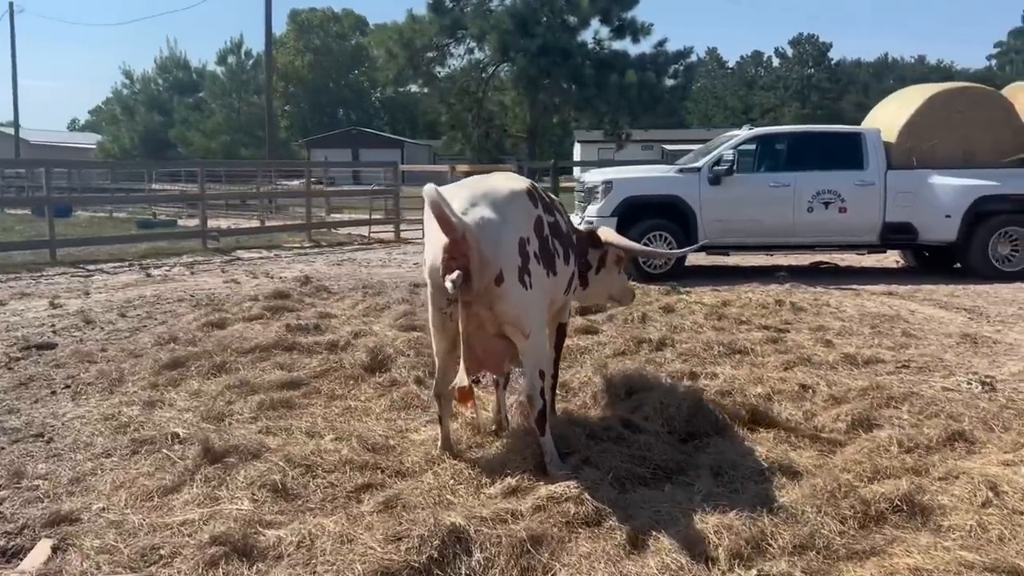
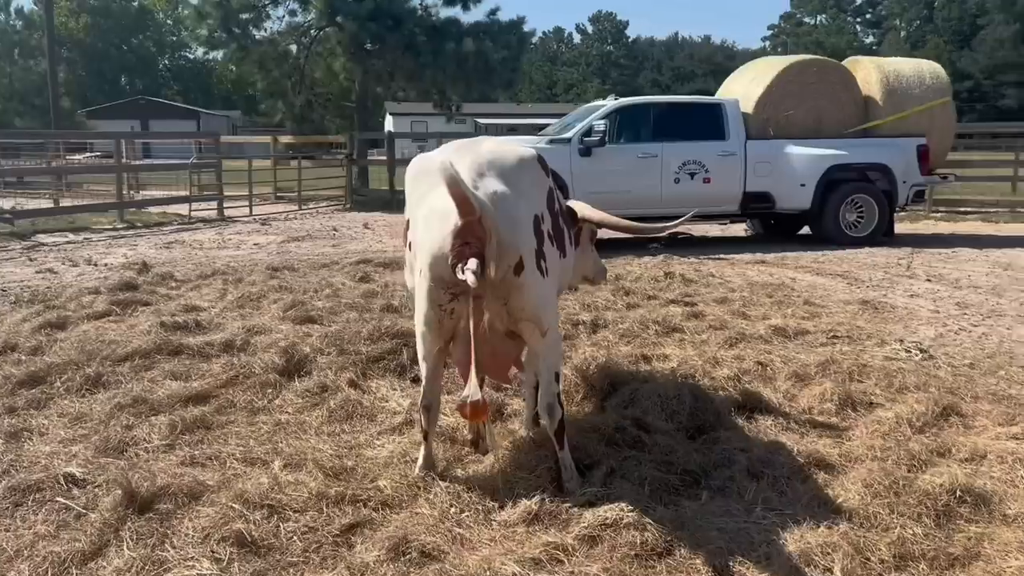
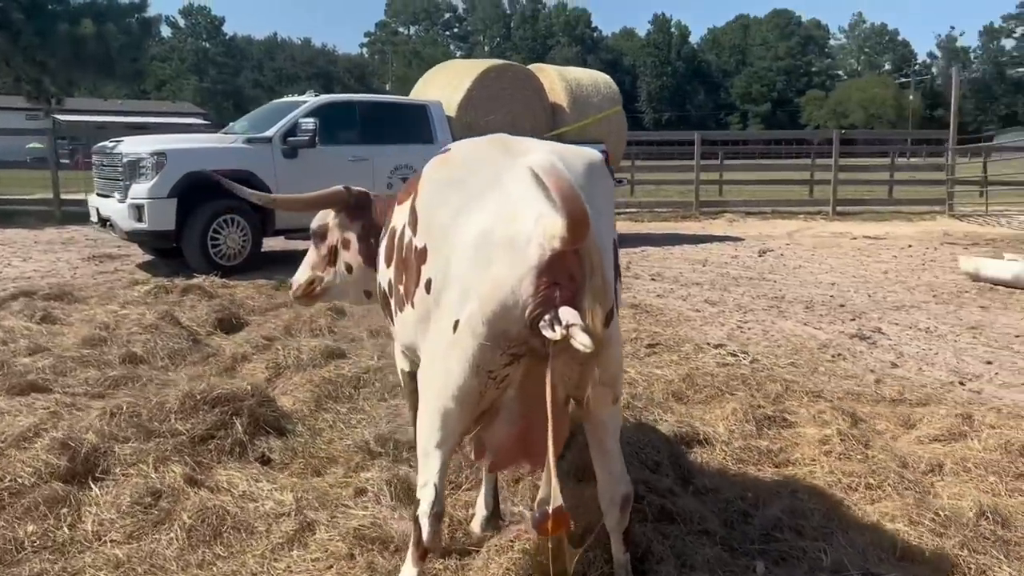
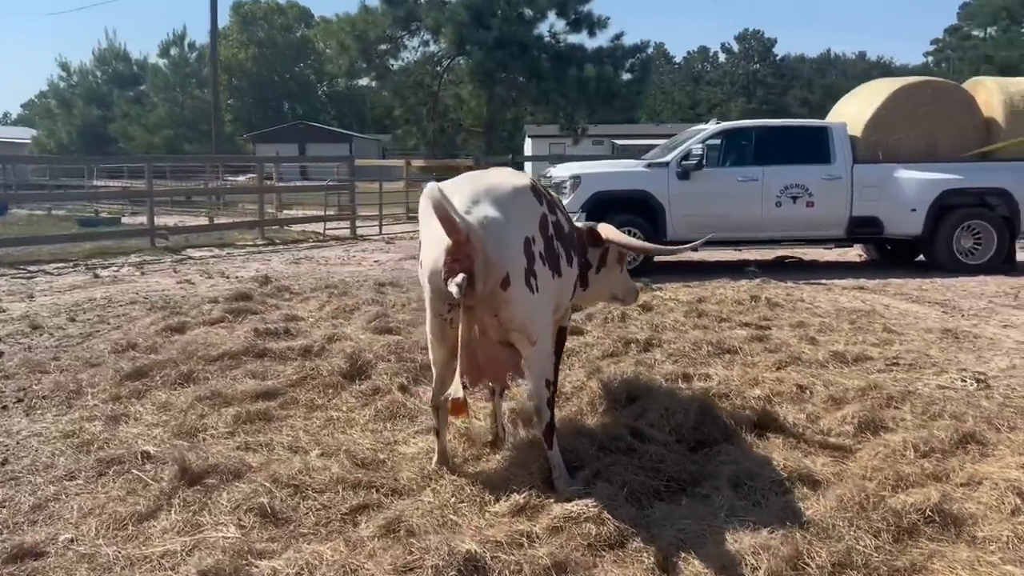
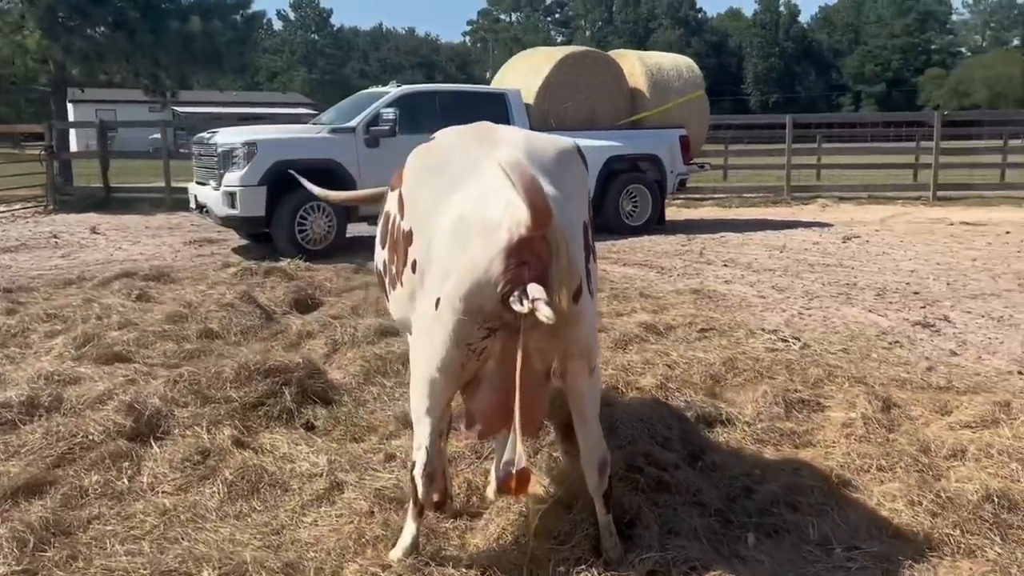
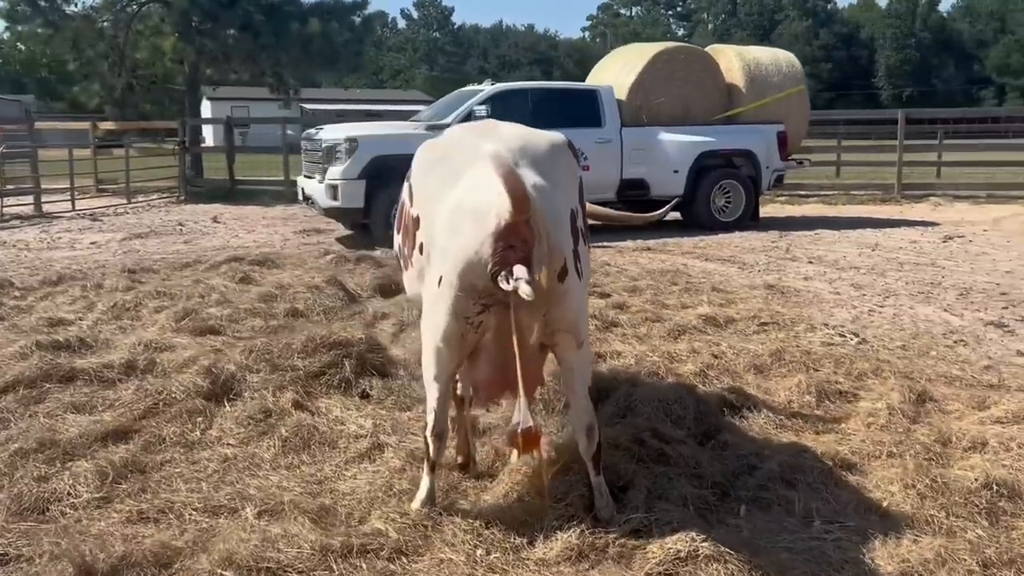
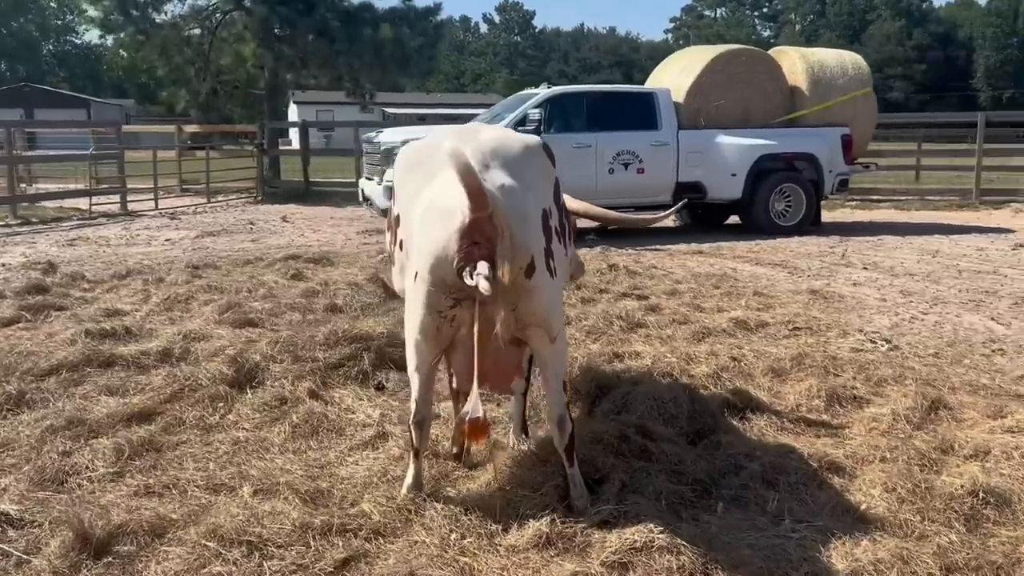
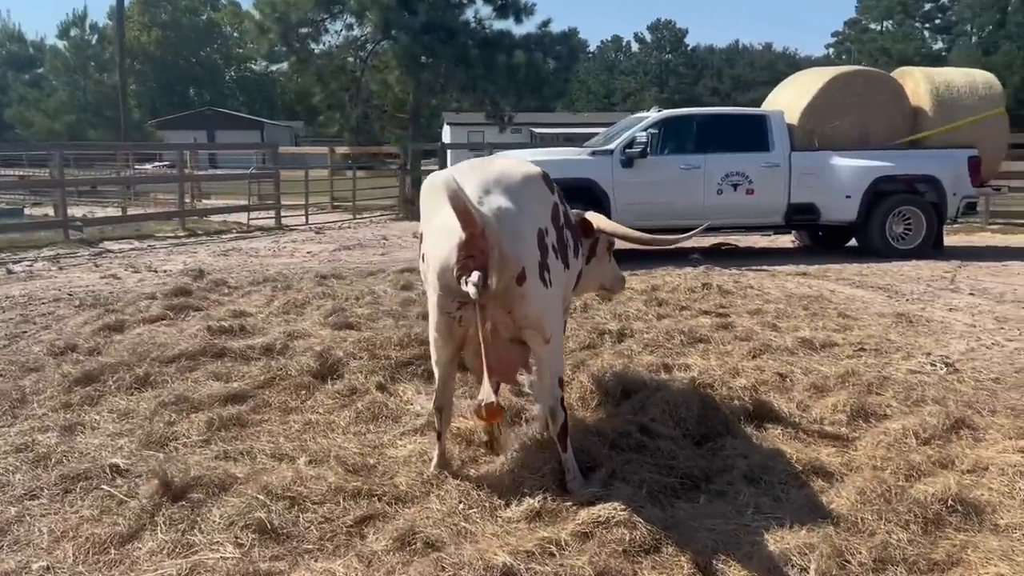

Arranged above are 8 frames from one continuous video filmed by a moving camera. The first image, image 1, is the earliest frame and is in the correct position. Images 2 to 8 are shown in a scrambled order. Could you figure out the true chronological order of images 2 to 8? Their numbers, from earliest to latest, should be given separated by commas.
4, 8, 2, 7, 6, 5, 3
